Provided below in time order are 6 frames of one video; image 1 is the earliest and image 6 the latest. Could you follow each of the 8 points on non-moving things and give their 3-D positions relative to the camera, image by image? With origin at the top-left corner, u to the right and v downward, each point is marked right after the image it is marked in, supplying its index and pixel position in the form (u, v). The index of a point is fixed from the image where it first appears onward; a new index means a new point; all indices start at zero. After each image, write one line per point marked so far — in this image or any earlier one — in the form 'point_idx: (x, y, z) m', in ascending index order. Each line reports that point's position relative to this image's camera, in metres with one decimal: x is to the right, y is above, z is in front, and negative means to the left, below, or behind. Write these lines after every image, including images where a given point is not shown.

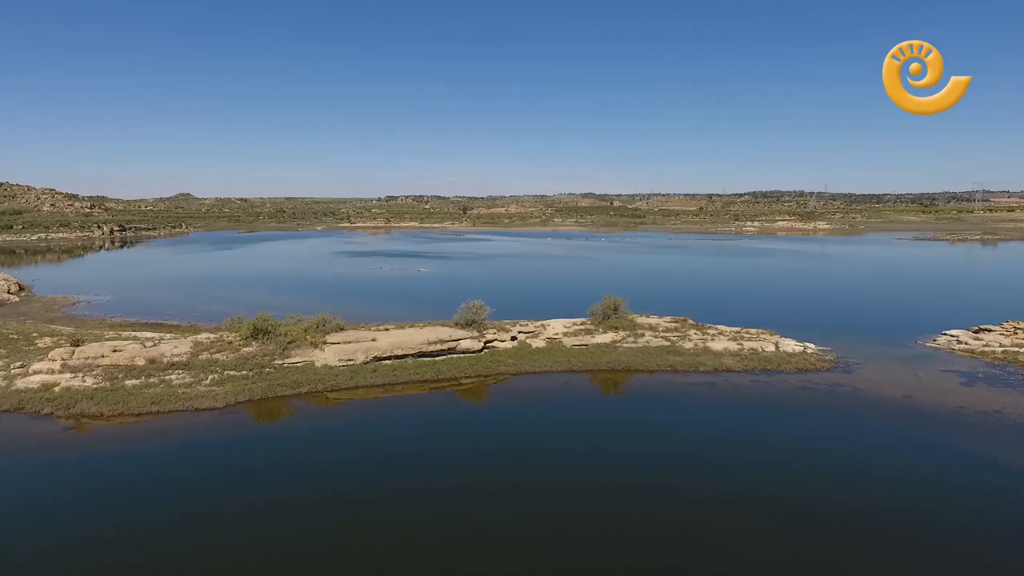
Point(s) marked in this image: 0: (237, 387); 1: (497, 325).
0: (-4.8, -1.7, +14.8) m
1: (-0.3, -0.8, +19.1) m
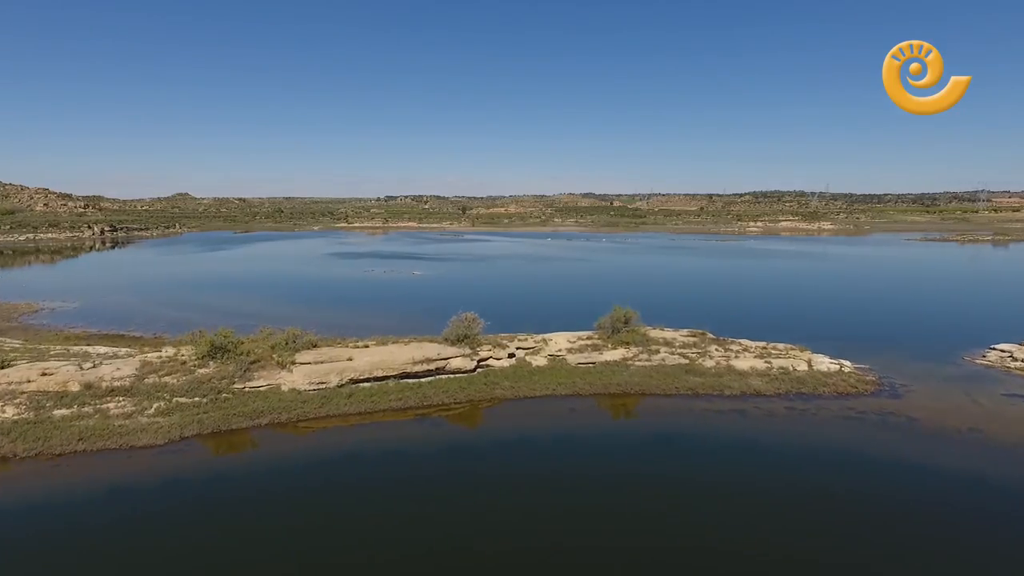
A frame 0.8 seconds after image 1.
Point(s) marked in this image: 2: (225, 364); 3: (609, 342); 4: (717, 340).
0: (-4.8, -1.9, +12.6) m
1: (-0.4, -1.0, +16.9) m
2: (-4.9, -1.3, +14.5) m
3: (+2.0, -1.1, +17.2) m
4: (+4.2, -1.1, +17.5) m
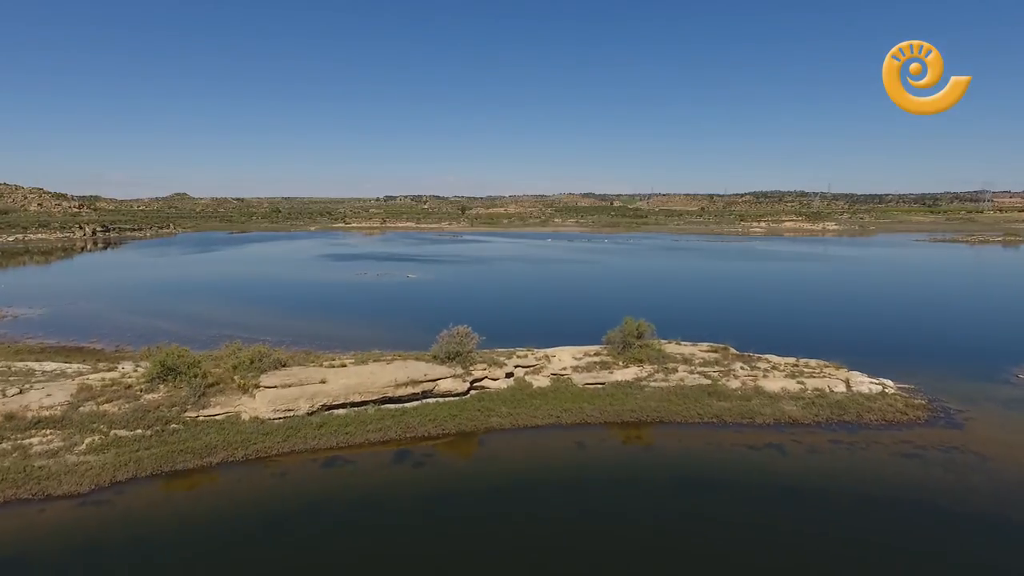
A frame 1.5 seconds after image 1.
0: (-4.9, -2.1, +10.7) m
1: (-0.4, -1.2, +14.9) m
2: (-4.9, -1.5, +12.5) m
3: (+1.9, -1.3, +15.3) m
4: (+4.2, -1.2, +15.5) m
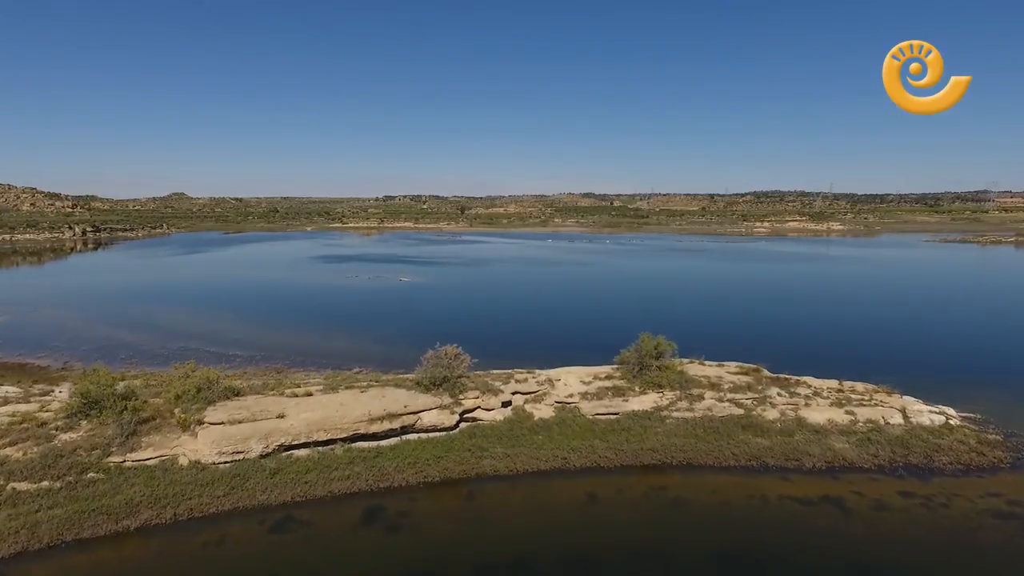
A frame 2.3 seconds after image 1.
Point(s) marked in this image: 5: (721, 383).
0: (-4.9, -2.3, +8.5) m
1: (-0.5, -1.4, +12.7) m
2: (-5.0, -1.7, +10.3) m
3: (+1.9, -1.5, +13.1) m
4: (+4.1, -1.4, +13.3) m
5: (+3.2, -1.5, +13.1) m
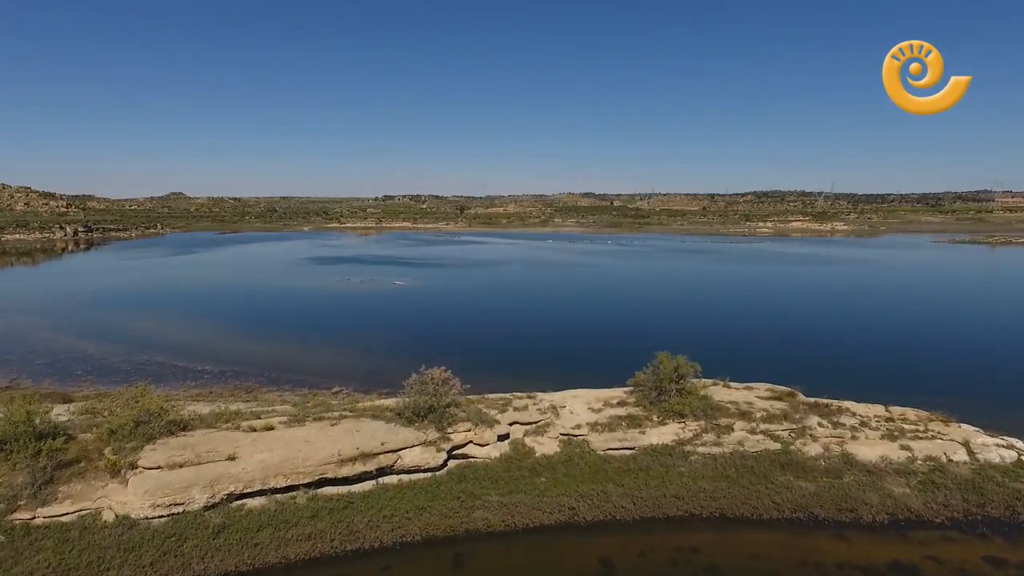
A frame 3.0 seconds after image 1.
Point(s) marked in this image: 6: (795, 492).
0: (-4.9, -2.4, +6.7) m
1: (-0.5, -1.6, +10.9) m
2: (-5.0, -1.8, +8.5) m
3: (+1.9, -1.6, +11.3) m
4: (+4.1, -1.6, +11.5) m
5: (+3.2, -1.6, +11.3) m
6: (+3.1, -2.2, +9.3) m
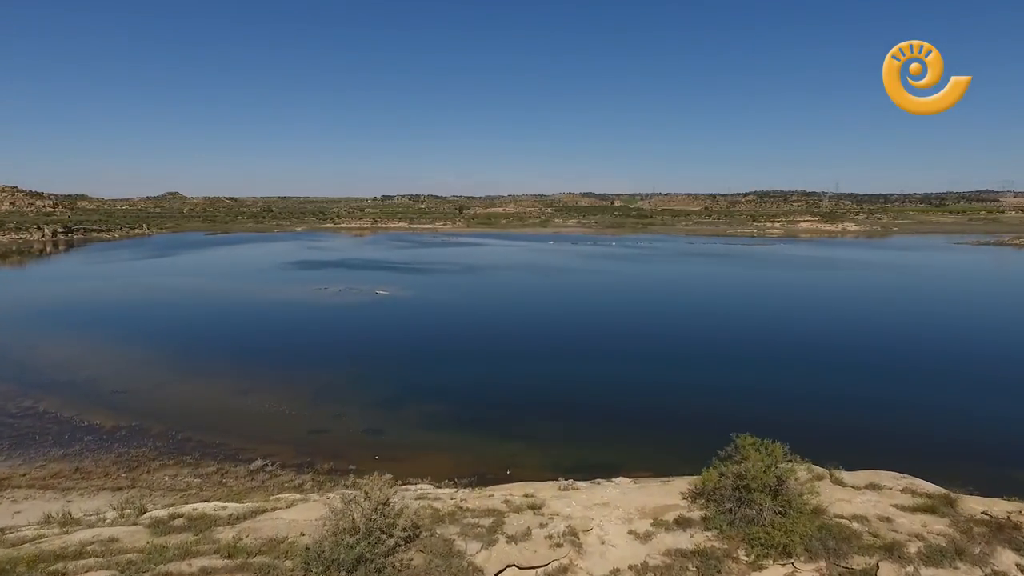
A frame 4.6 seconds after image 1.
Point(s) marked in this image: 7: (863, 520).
0: (-5.0, -2.8, +2.2) m
1: (-0.5, -2.0, +6.5) m
2: (-5.0, -2.2, +4.1) m
3: (+1.8, -2.0, +6.8) m
4: (+4.0, -2.0, +7.1) m
5: (+3.1, -2.0, +6.9) m
6: (+3.0, -2.6, +4.8) m
7: (+3.0, -1.9, +7.2) m
